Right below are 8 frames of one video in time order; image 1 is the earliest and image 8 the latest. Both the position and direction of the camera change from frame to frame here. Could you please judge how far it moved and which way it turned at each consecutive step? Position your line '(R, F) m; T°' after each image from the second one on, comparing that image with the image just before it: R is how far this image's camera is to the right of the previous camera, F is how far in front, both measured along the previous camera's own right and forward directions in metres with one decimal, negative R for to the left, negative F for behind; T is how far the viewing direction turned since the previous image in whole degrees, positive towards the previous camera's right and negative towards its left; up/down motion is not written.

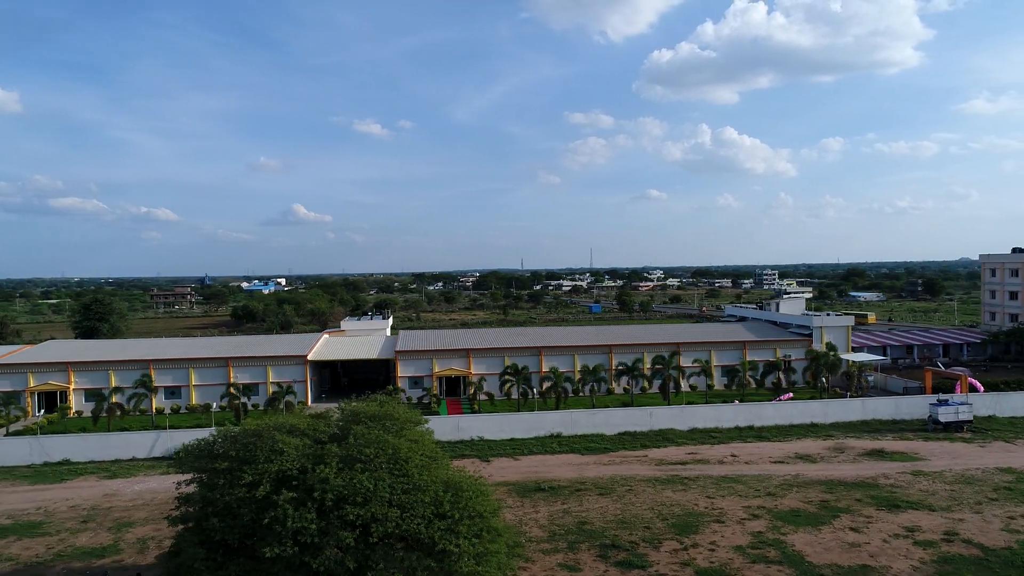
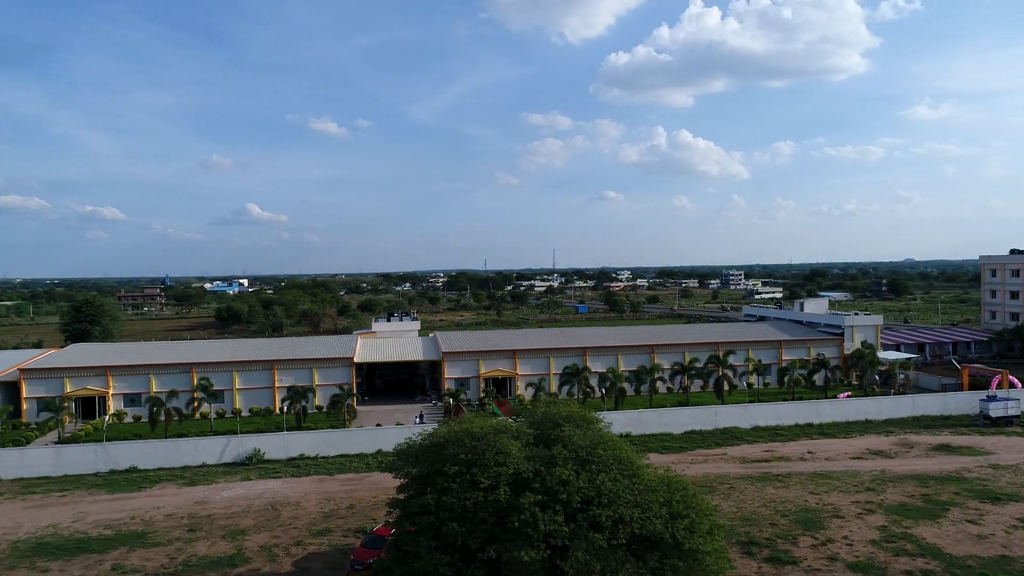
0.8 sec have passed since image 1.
(-4.0, +0.1) m; +3°
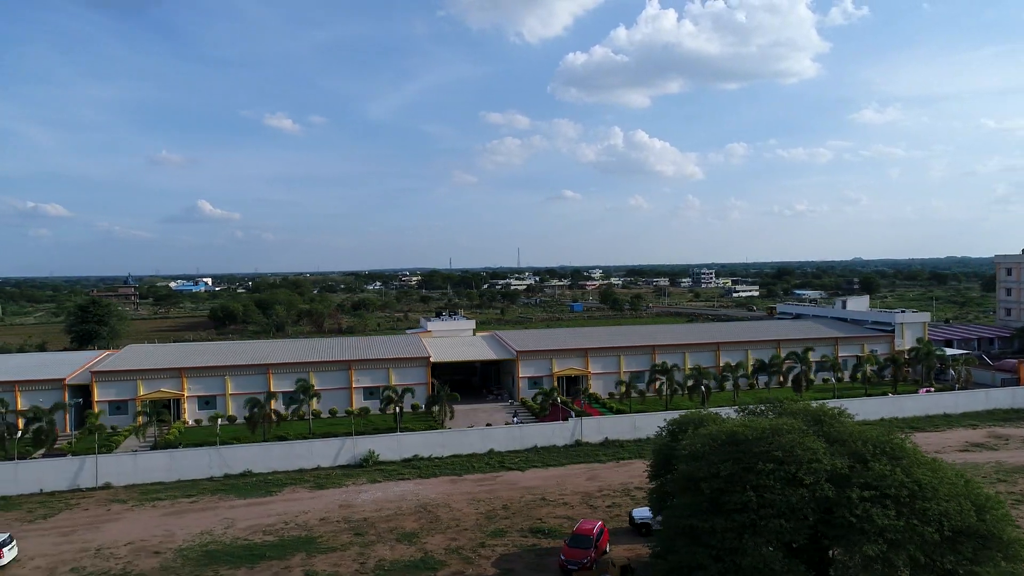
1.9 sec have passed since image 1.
(-5.2, +0.2) m; +3°
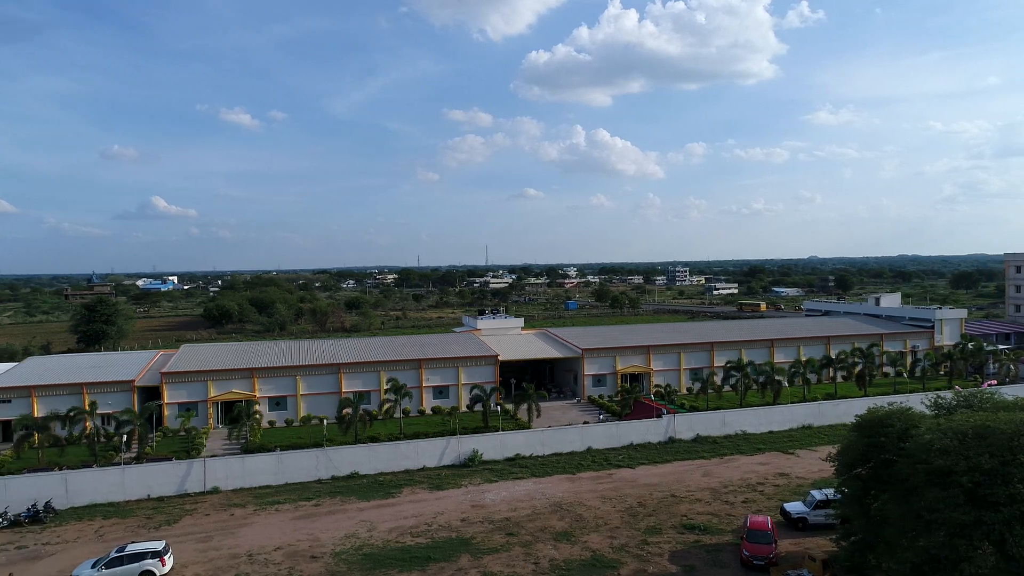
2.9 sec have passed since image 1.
(-4.6, +0.2) m; +3°
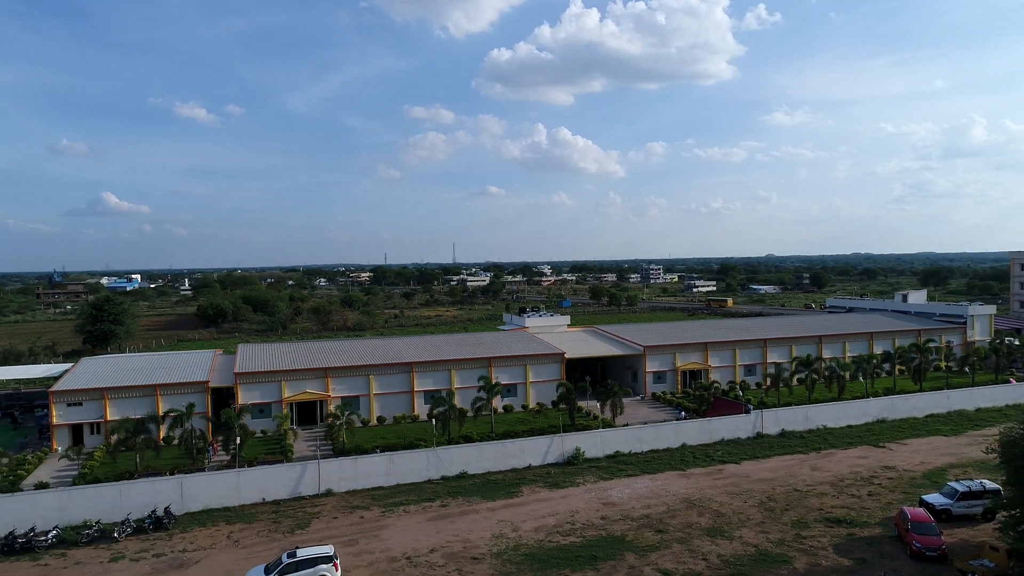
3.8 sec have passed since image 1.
(-4.5, +0.2) m; +3°
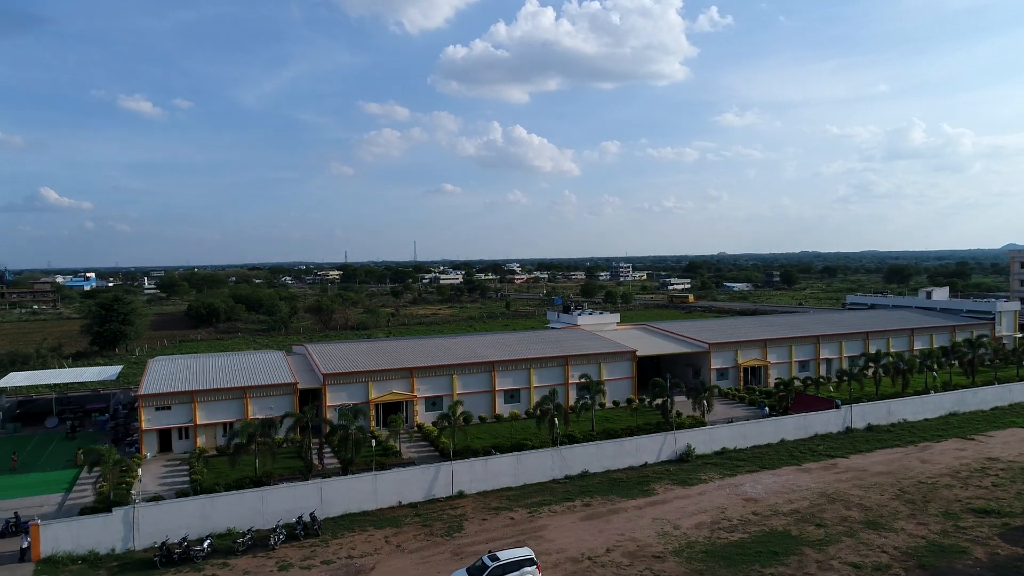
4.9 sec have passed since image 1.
(-5.1, +0.3) m; +4°
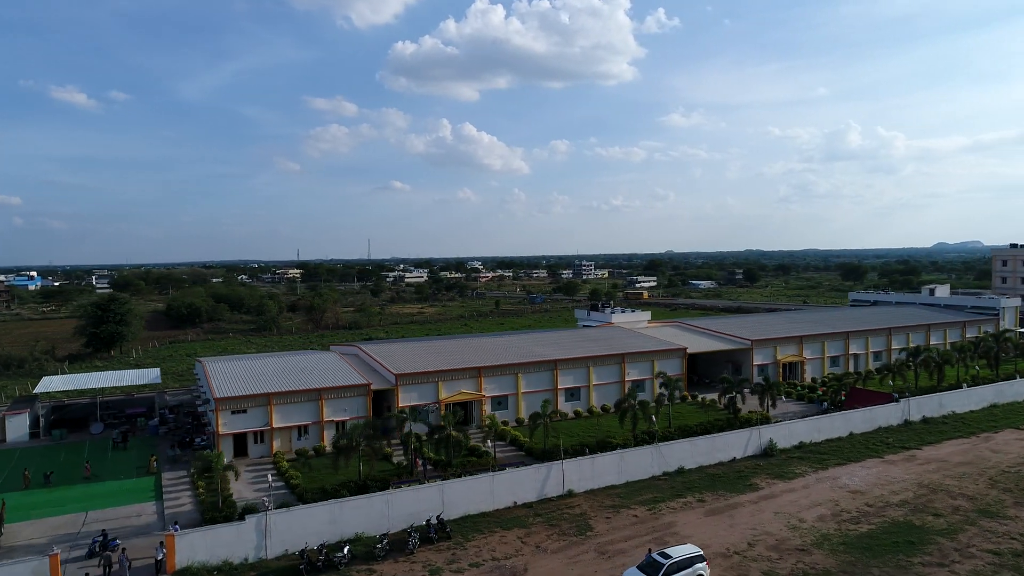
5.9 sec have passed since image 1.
(-4.5, +0.2) m; +4°
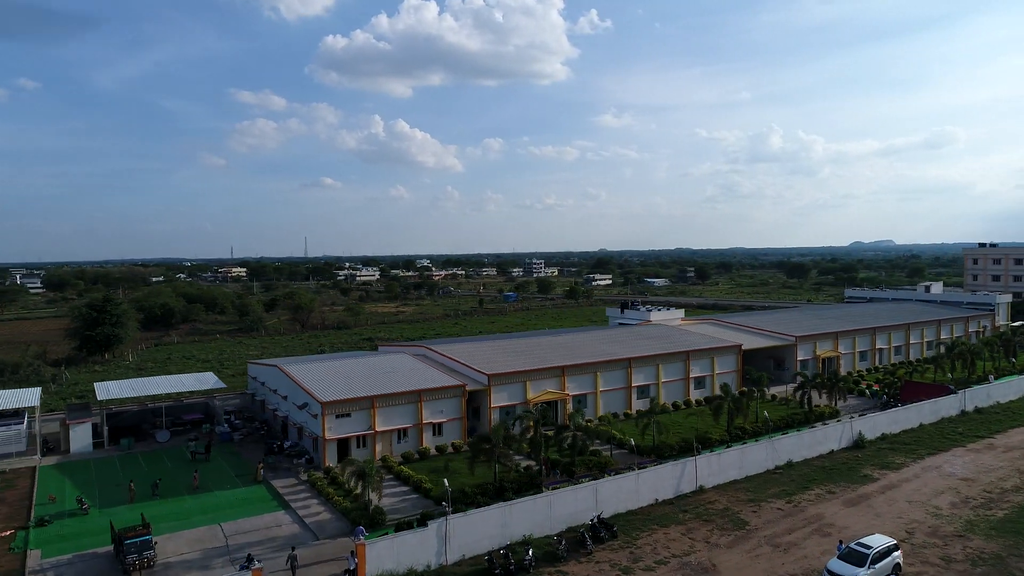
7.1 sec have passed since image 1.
(-5.6, +0.3) m; +5°
